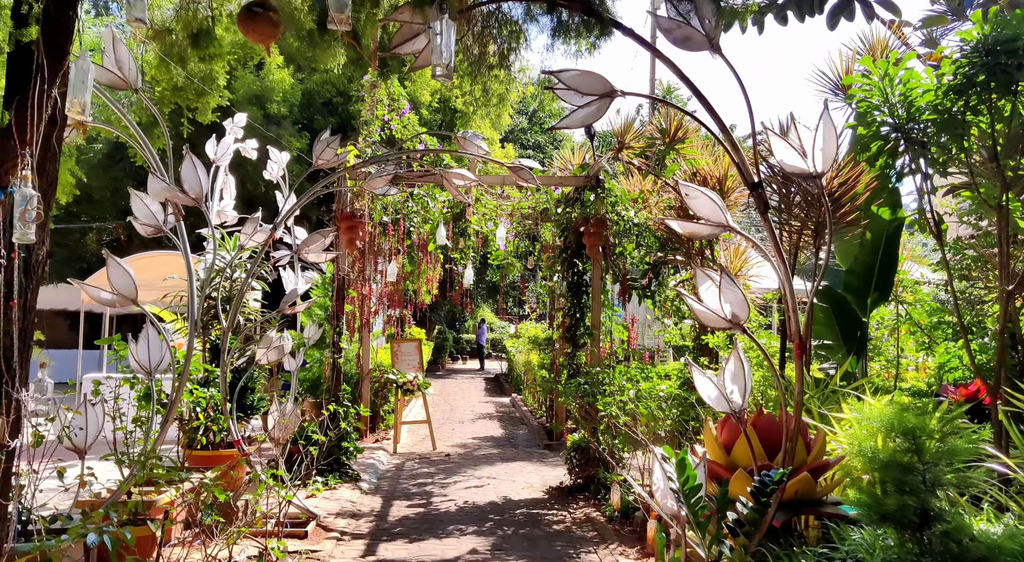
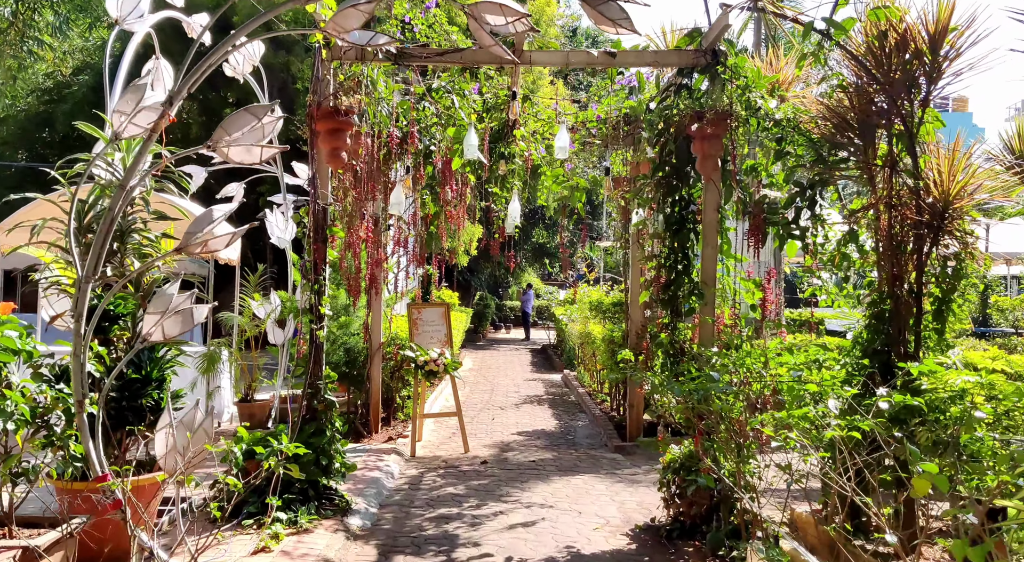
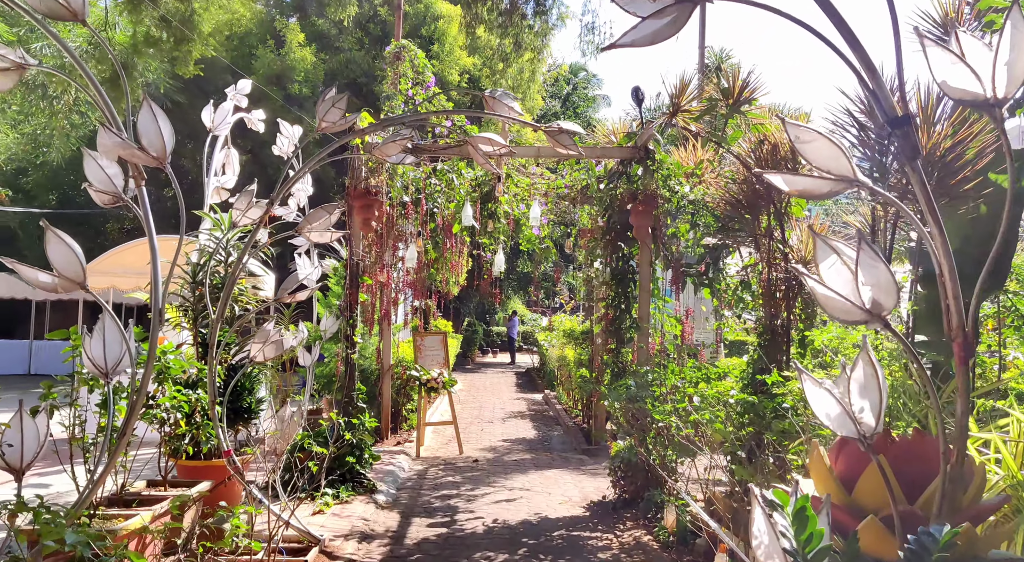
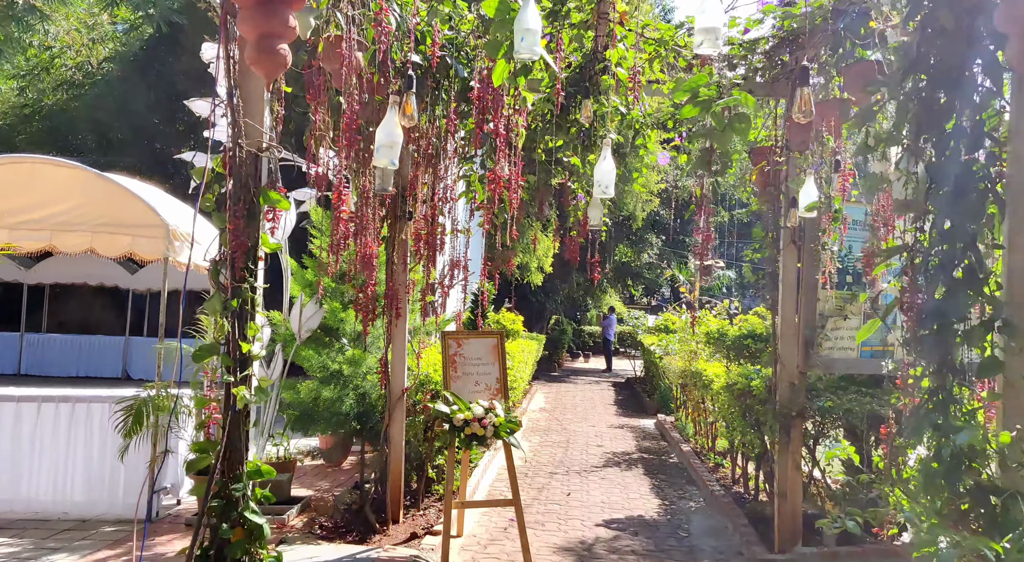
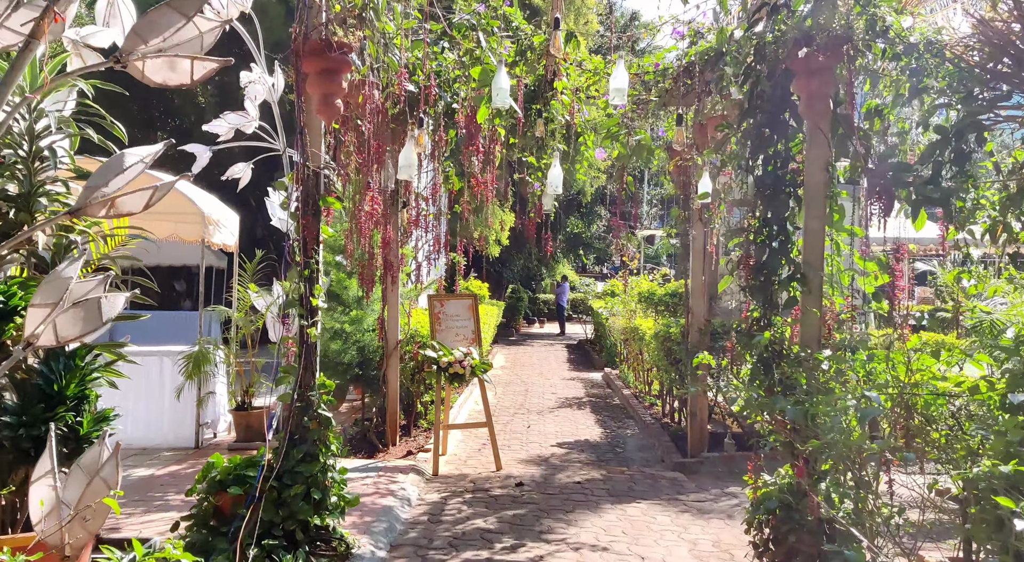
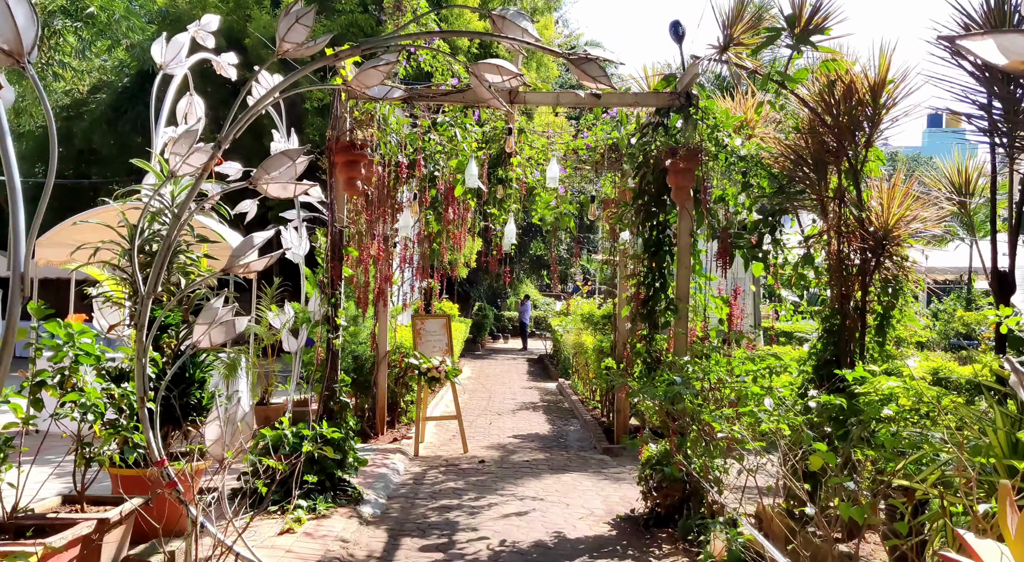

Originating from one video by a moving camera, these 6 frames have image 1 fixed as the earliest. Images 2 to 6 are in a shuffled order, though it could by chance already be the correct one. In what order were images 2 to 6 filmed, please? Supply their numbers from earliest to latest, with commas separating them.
3, 6, 2, 5, 4
